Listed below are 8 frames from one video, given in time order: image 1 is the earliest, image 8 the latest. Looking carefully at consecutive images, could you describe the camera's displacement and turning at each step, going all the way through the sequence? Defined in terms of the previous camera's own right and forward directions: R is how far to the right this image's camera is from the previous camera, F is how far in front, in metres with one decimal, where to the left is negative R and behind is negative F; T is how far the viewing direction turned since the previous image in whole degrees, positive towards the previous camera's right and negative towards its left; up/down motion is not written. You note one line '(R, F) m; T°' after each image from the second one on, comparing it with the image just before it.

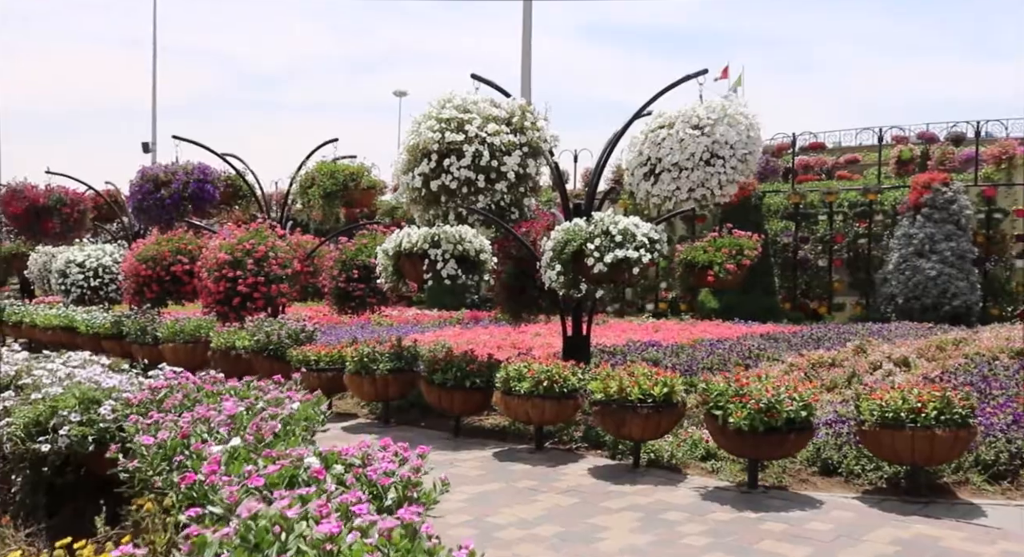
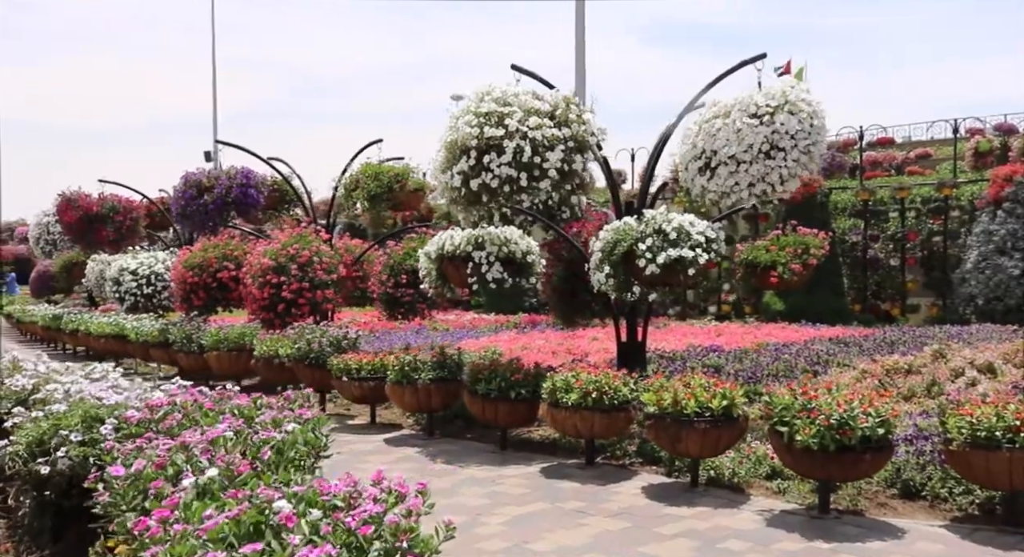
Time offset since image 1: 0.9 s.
(+0.1, +0.5) m; -4°
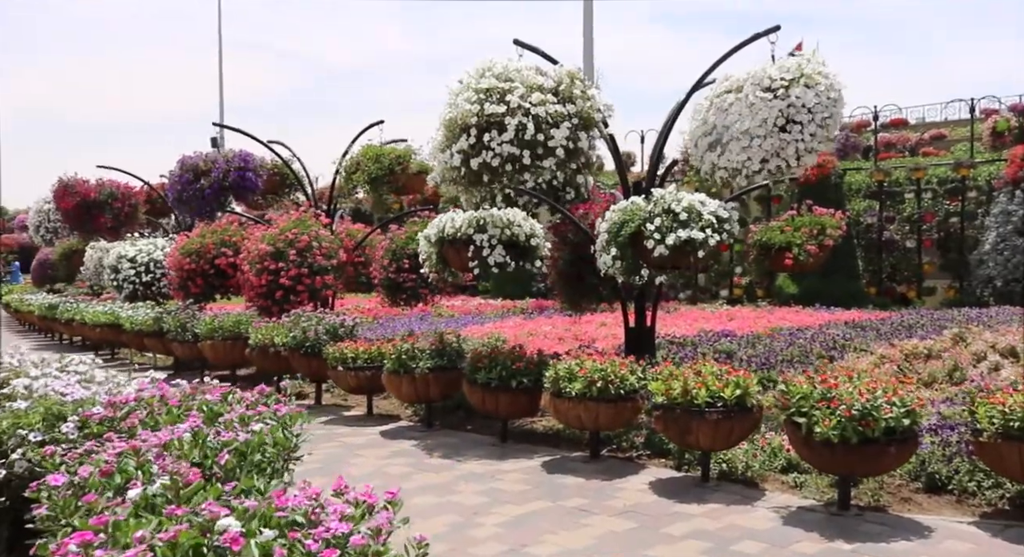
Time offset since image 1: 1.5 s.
(+0.1, +0.4) m; -1°
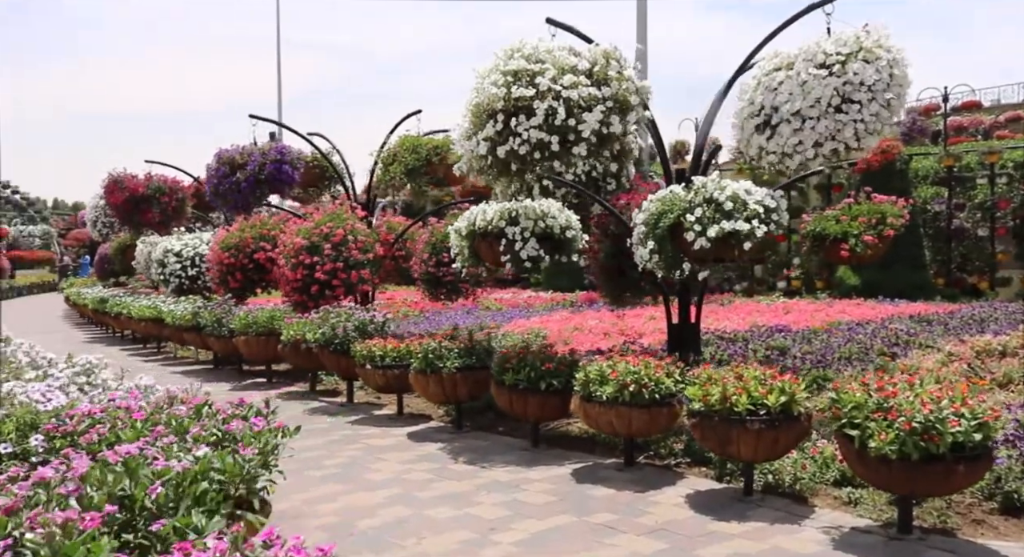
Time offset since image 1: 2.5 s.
(+0.2, +0.4) m; -4°
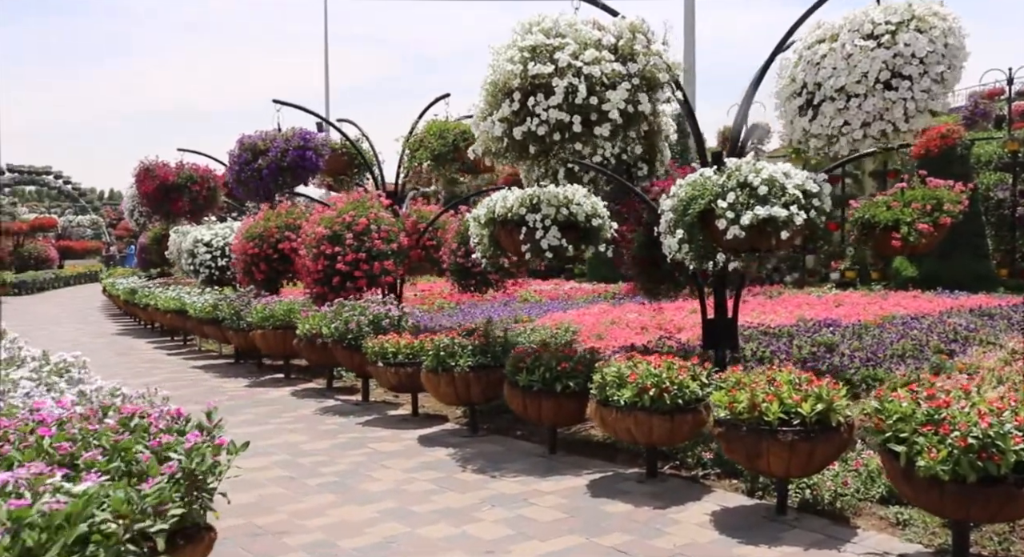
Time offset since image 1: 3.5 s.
(+0.2, +0.5) m; -3°
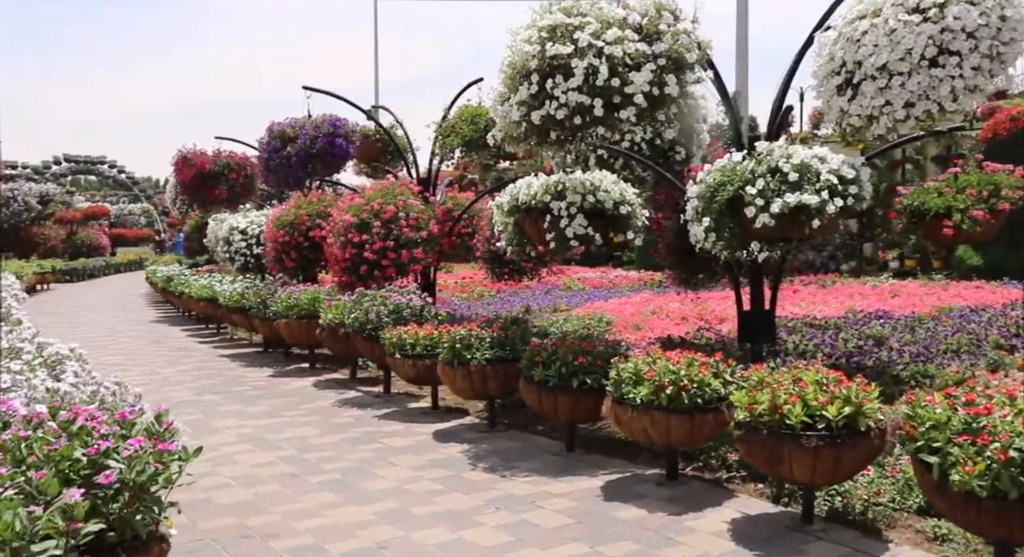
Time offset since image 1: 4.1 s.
(+0.2, +0.3) m; -3°
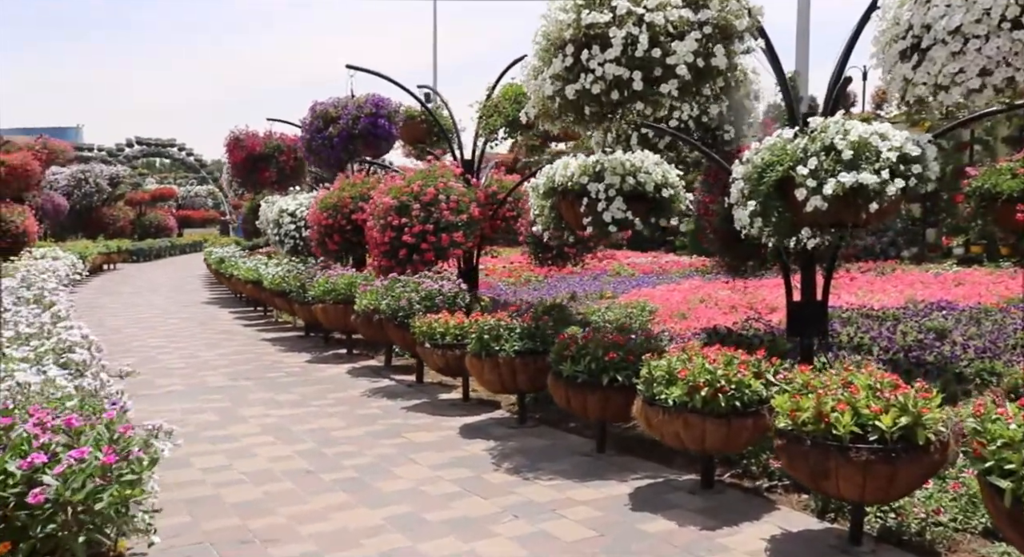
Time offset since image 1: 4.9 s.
(+0.2, +0.4) m; -4°
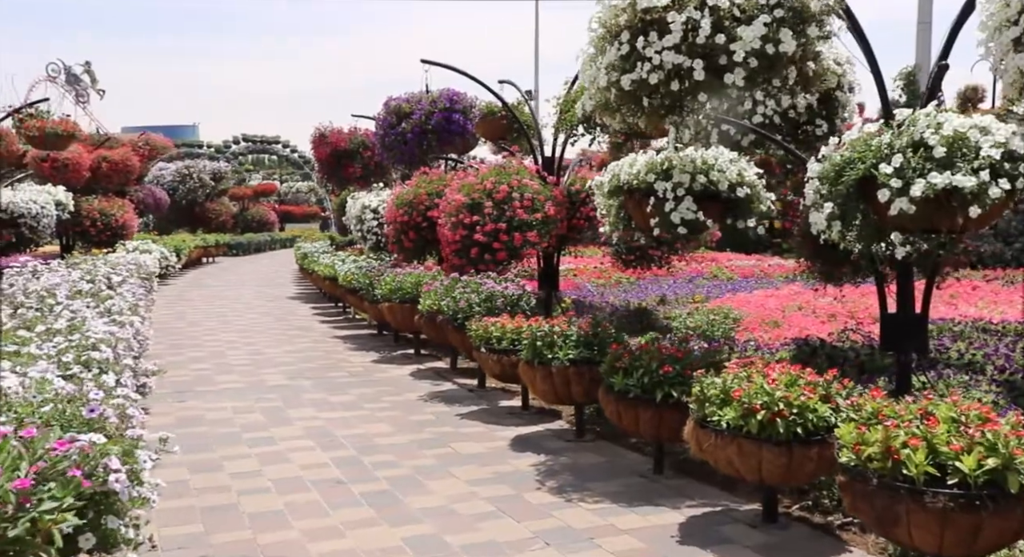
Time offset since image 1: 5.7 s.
(+0.3, +0.4) m; -6°
